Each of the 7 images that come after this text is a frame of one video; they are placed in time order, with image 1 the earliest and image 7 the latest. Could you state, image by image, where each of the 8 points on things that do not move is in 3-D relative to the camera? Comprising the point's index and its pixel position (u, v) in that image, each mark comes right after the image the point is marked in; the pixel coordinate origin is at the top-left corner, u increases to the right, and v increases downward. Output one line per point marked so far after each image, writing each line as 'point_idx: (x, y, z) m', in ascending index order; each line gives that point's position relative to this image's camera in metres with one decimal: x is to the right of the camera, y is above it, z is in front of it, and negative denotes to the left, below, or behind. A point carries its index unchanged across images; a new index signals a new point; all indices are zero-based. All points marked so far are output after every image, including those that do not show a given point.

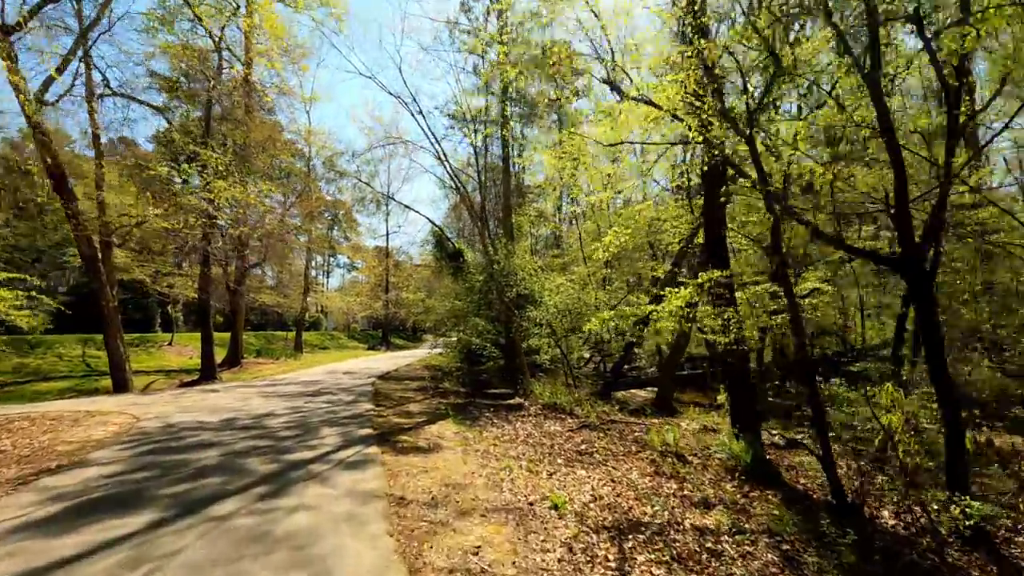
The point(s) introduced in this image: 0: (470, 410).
0: (-0.7, -2.1, +9.4) m
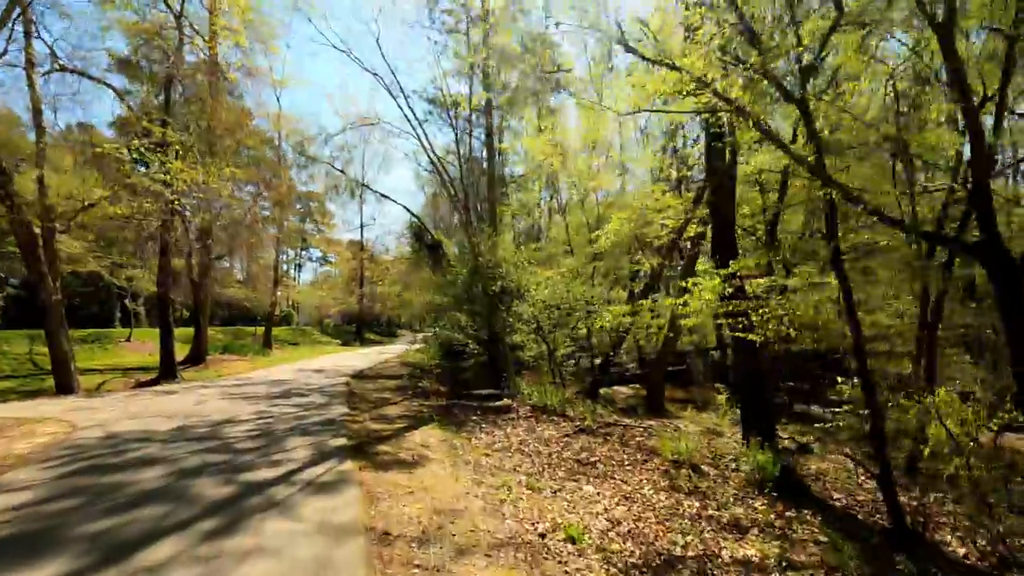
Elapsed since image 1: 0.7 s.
0: (-0.9, -2.0, +8.6) m
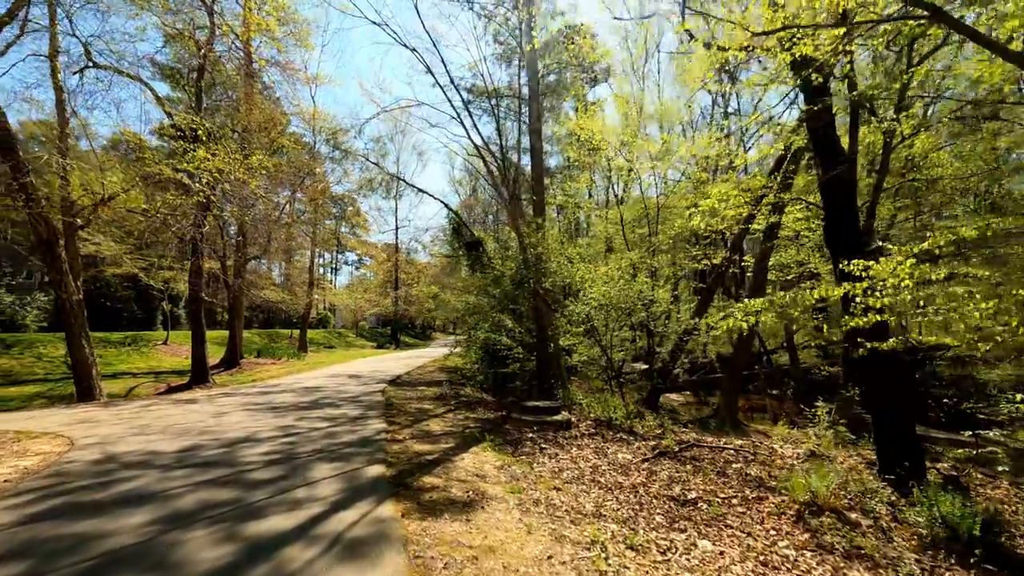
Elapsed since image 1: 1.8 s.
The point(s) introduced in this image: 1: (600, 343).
0: (-0.1, -1.9, +7.4) m
1: (+2.0, -1.2, +12.0) m
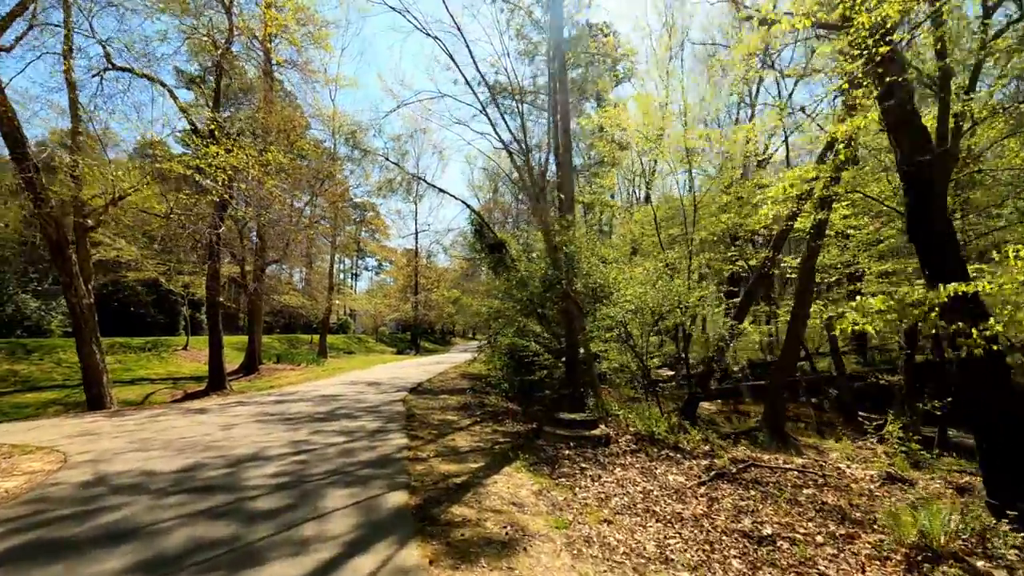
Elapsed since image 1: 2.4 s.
0: (+0.4, -1.9, +6.7) m
1: (+2.5, -1.3, +11.2) m
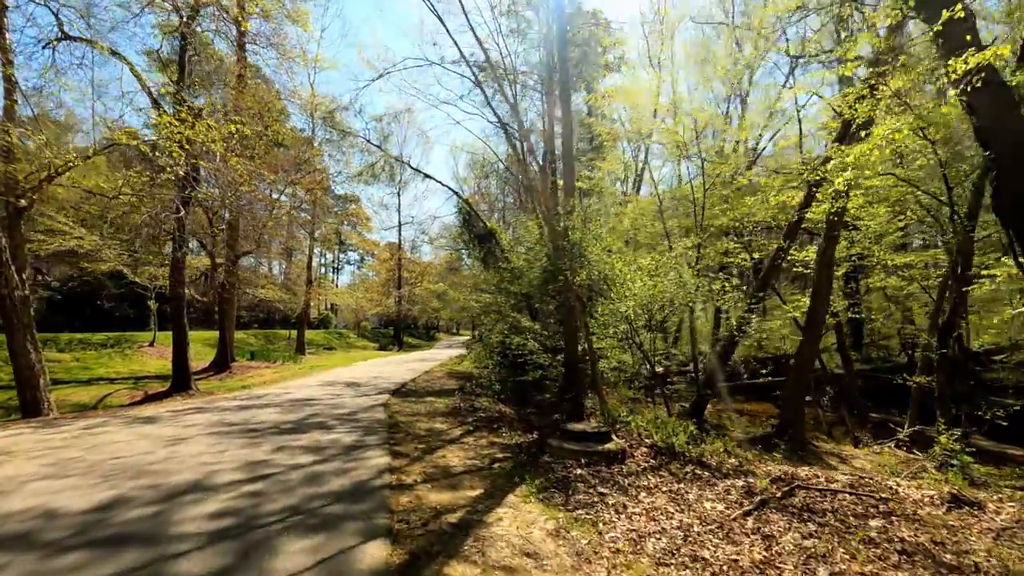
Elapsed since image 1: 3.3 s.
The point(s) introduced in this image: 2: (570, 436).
0: (+0.4, -1.8, +5.7) m
1: (+2.4, -1.1, +10.3) m
2: (+0.7, -1.7, +6.3) m
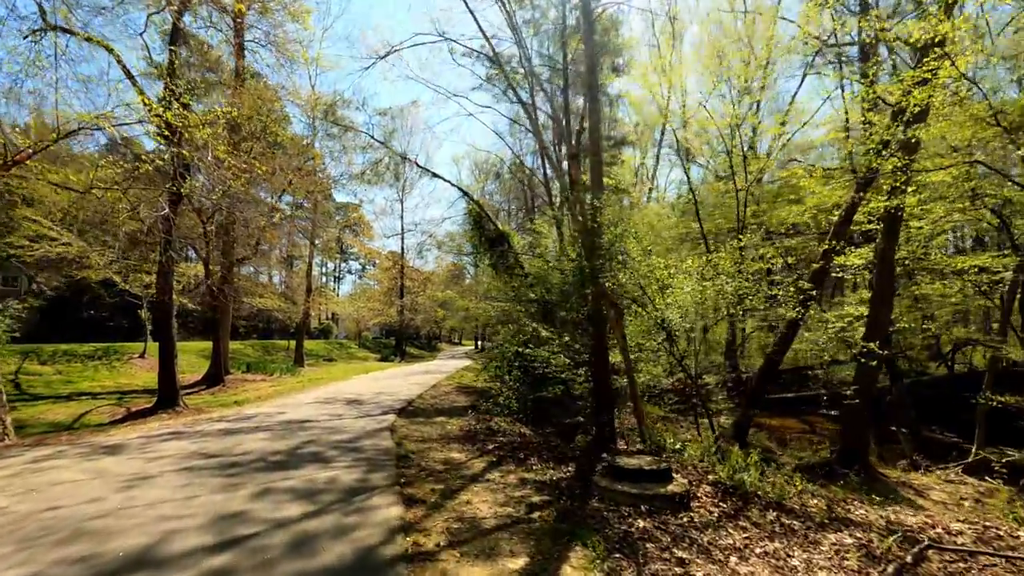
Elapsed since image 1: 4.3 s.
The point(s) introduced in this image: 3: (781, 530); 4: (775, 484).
0: (+0.7, -1.9, +4.5) m
1: (+2.8, -1.2, +9.1) m
2: (+1.0, -1.8, +5.1) m
3: (+2.2, -2.0, +4.5) m
4: (+2.9, -2.1, +5.9) m
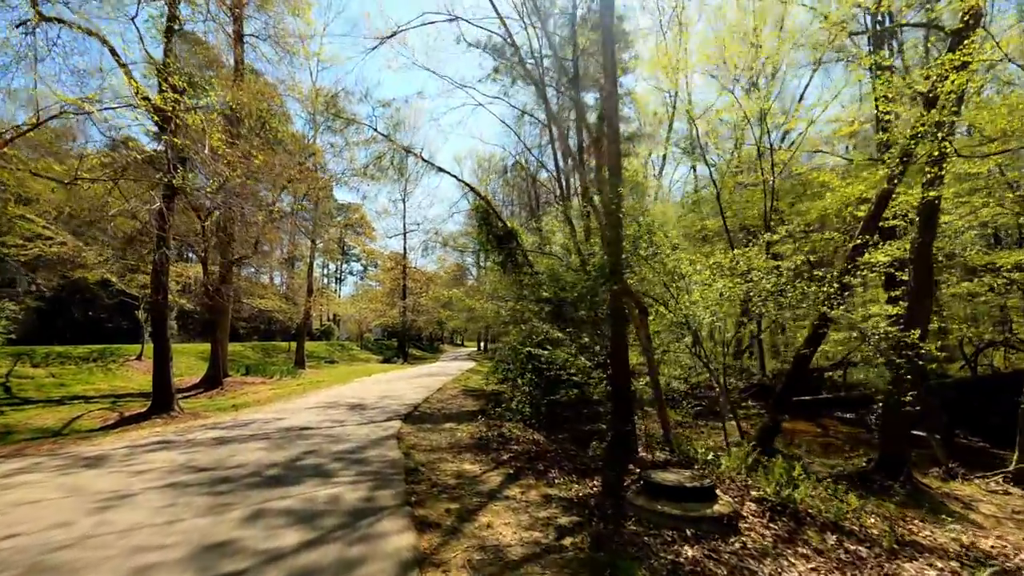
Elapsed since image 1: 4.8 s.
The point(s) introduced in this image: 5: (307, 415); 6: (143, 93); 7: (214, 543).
0: (+0.9, -1.8, +4.0) m
1: (+3.0, -1.2, +8.5) m
2: (+1.2, -1.7, +4.6) m
3: (+2.4, -1.9, +3.9) m
4: (+3.1, -2.0, +5.3) m
5: (-3.6, -2.2, +9.5) m
6: (-6.9, +3.6, +10.0) m
7: (-1.9, -1.7, +3.6) m
